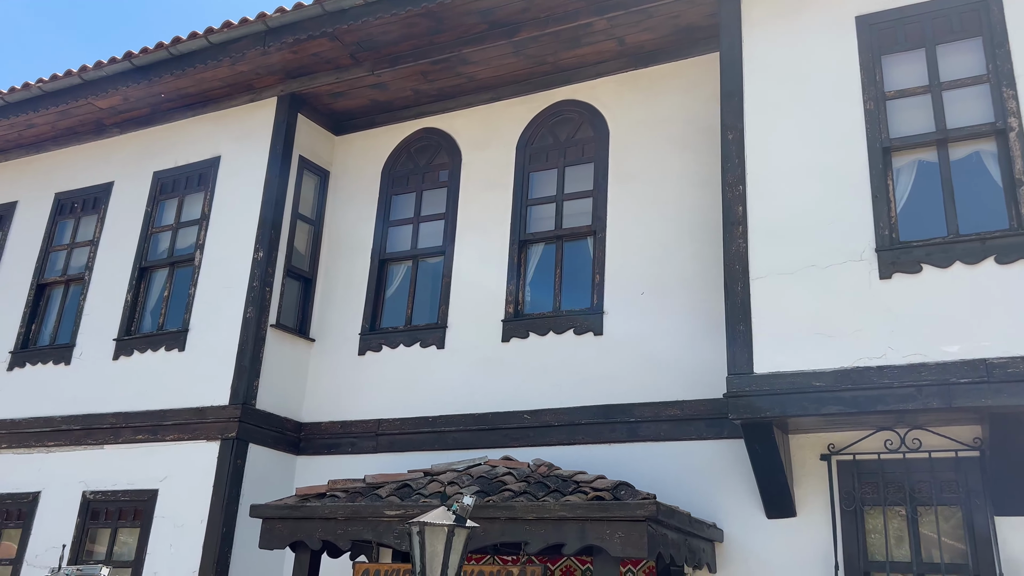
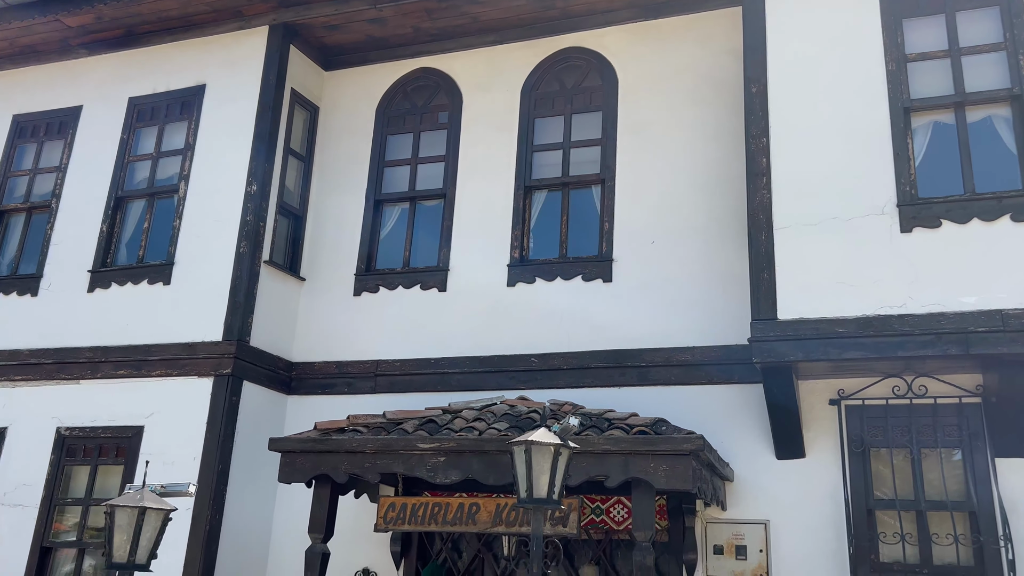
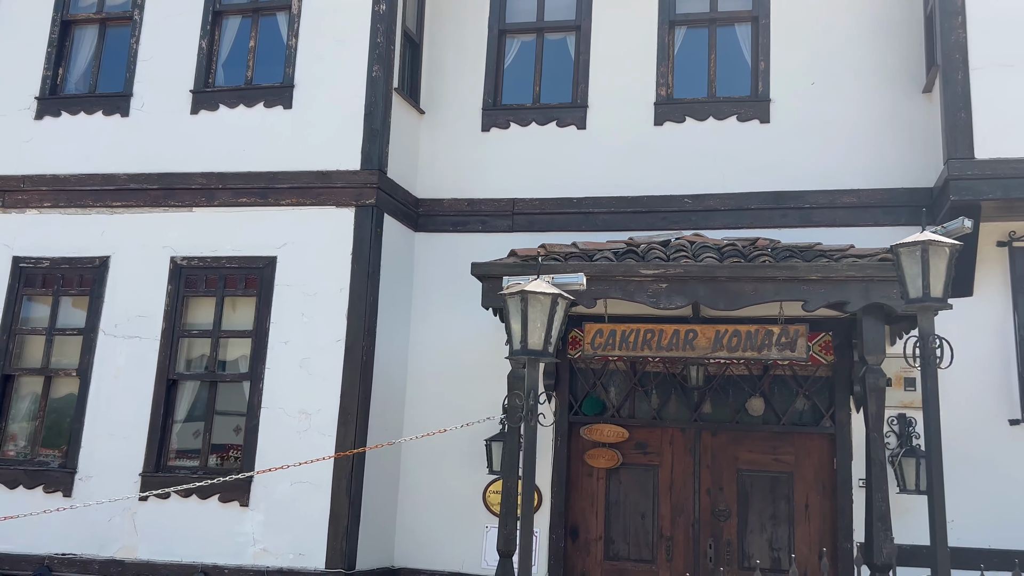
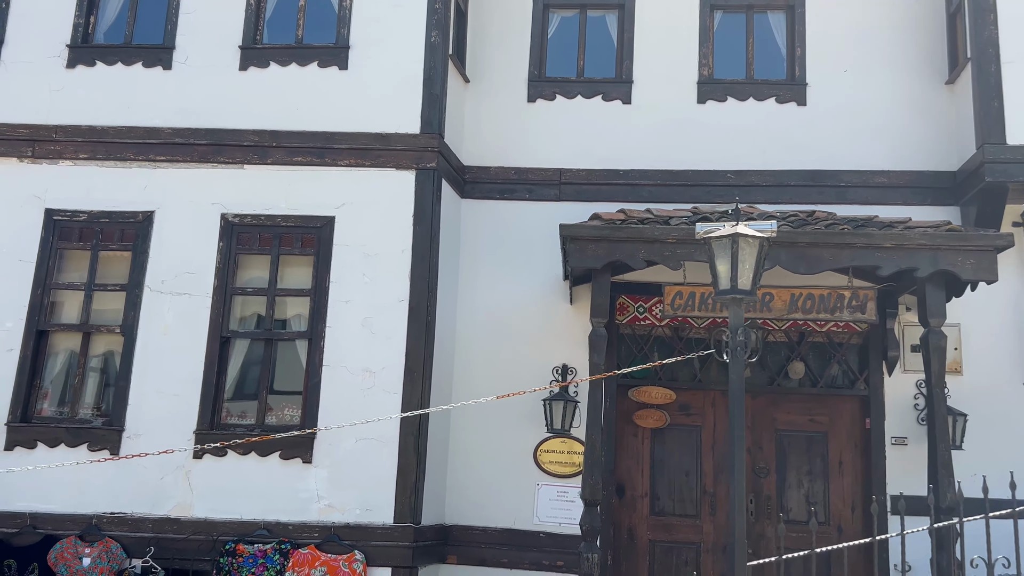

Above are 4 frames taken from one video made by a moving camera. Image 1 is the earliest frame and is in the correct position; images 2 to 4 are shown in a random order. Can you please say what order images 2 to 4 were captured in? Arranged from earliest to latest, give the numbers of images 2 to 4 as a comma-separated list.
2, 3, 4
